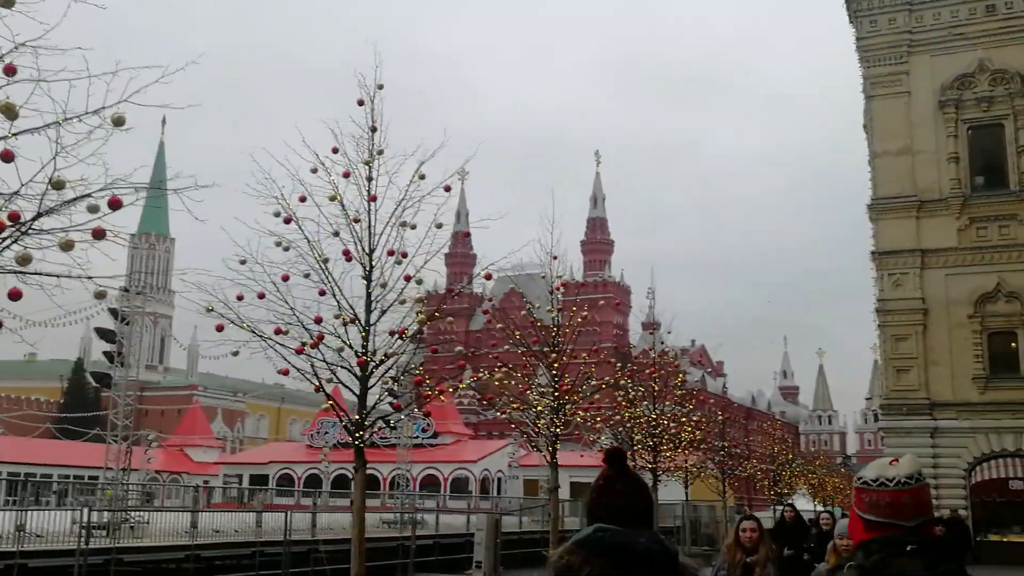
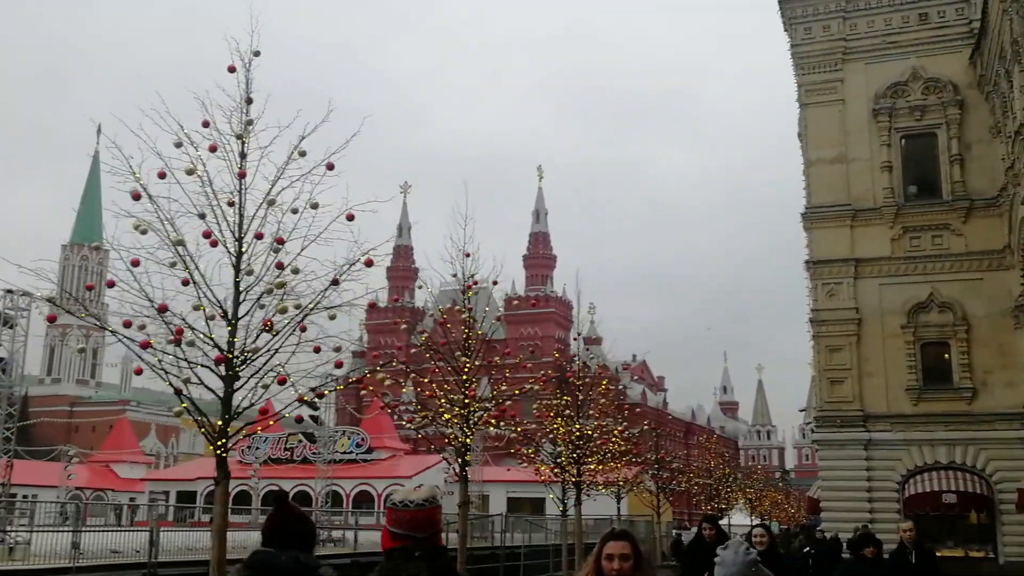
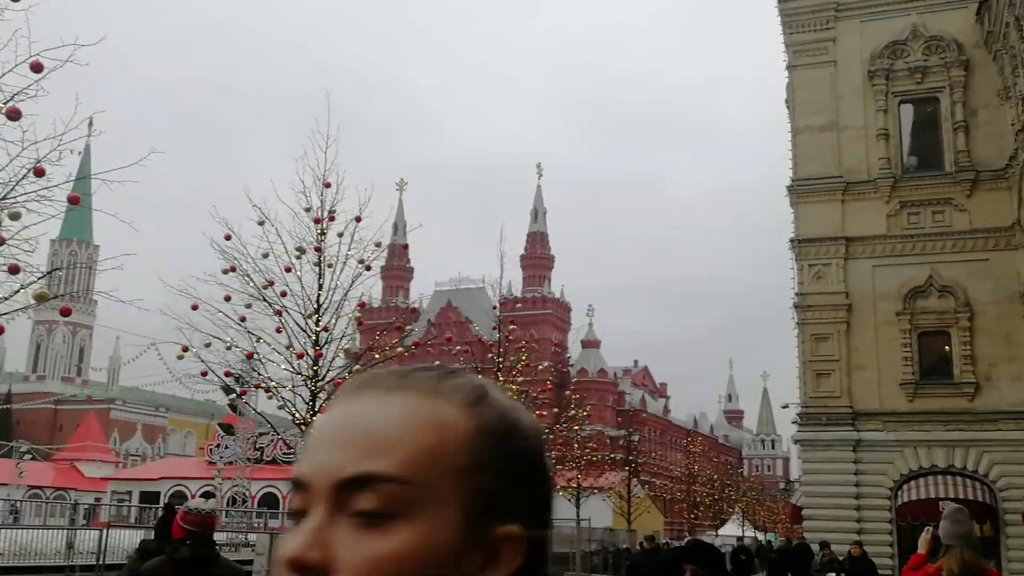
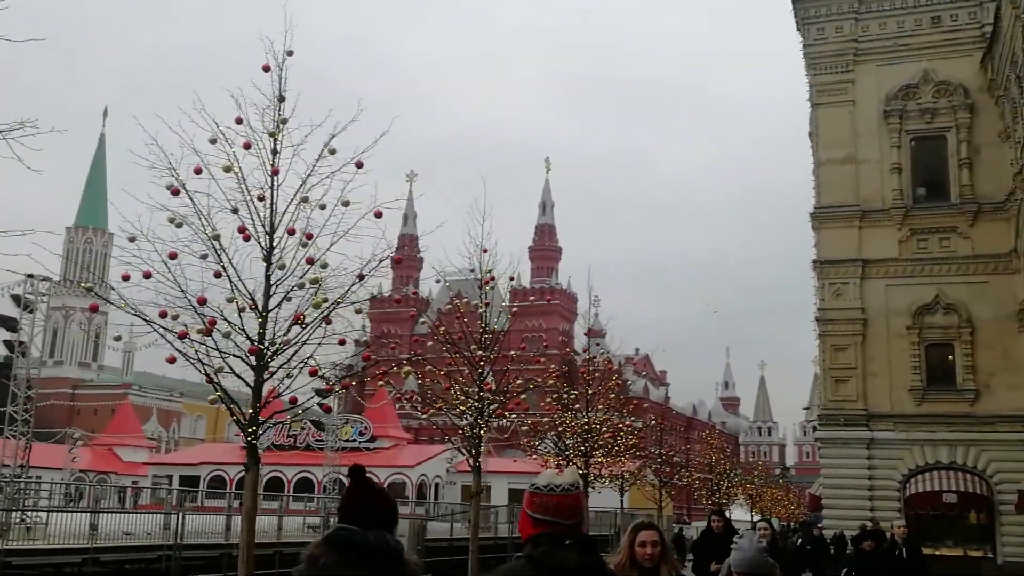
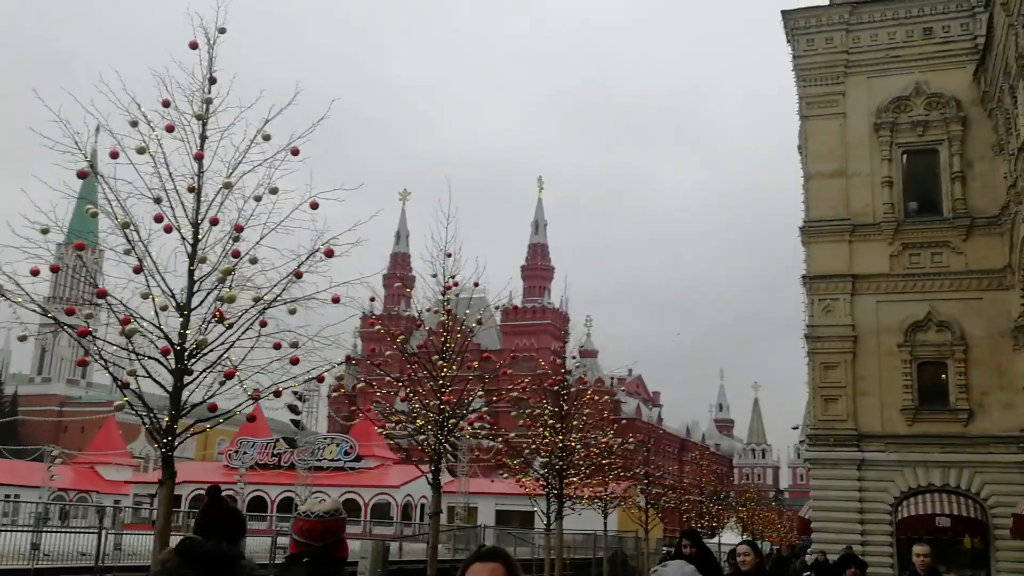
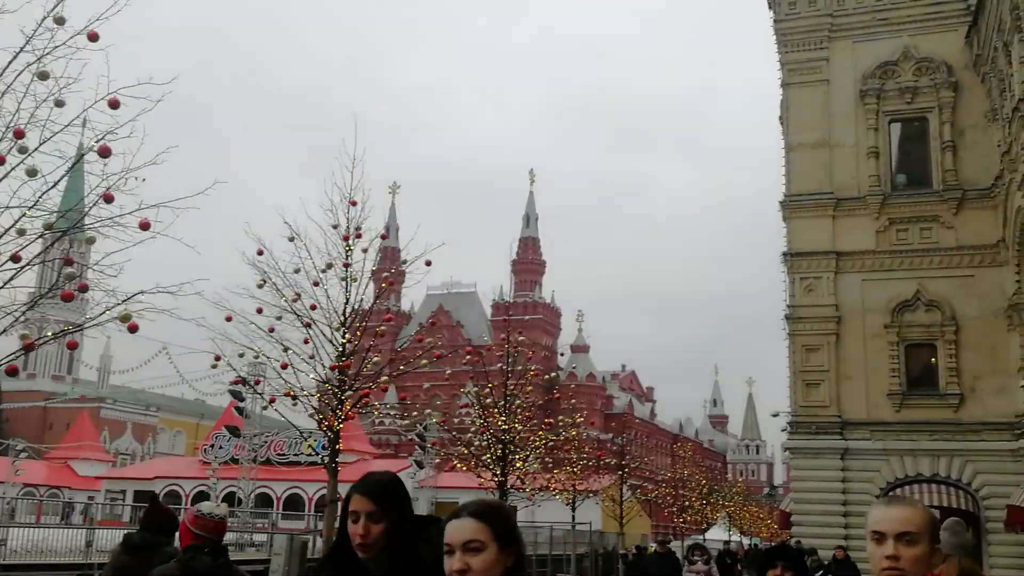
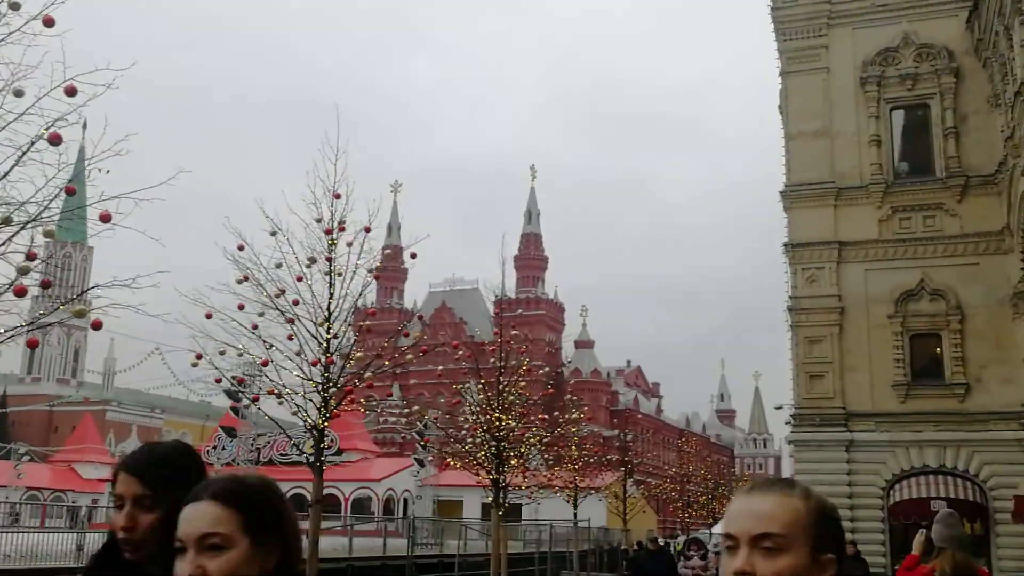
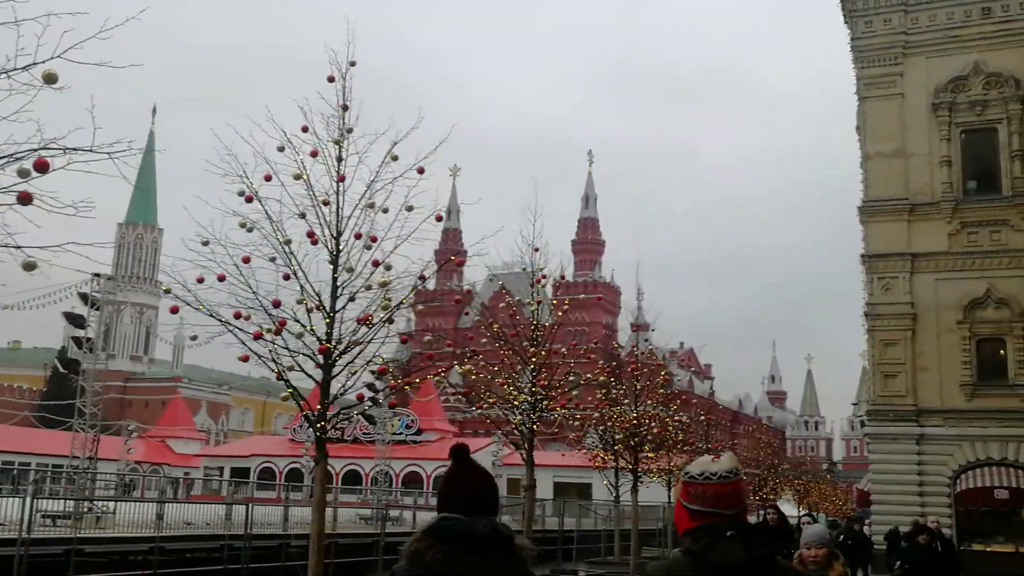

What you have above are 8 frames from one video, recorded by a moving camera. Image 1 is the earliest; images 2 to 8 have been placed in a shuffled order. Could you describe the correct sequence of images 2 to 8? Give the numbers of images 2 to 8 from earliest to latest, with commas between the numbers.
8, 4, 2, 5, 6, 7, 3
